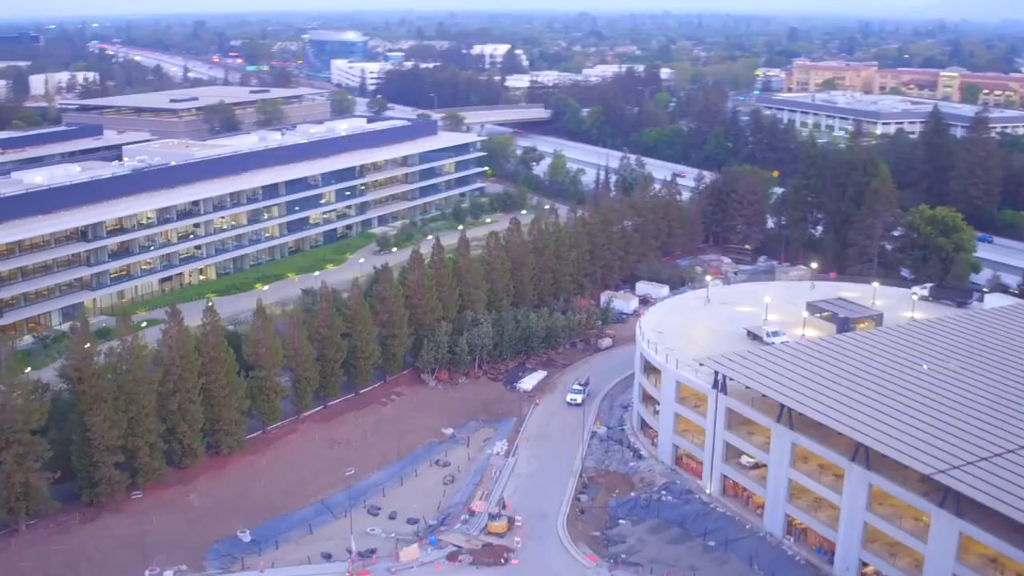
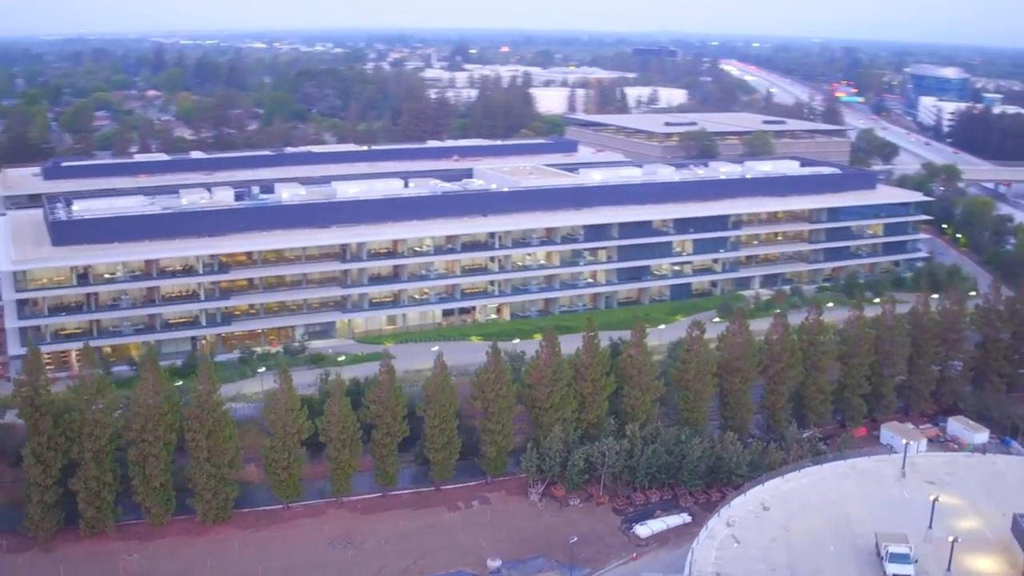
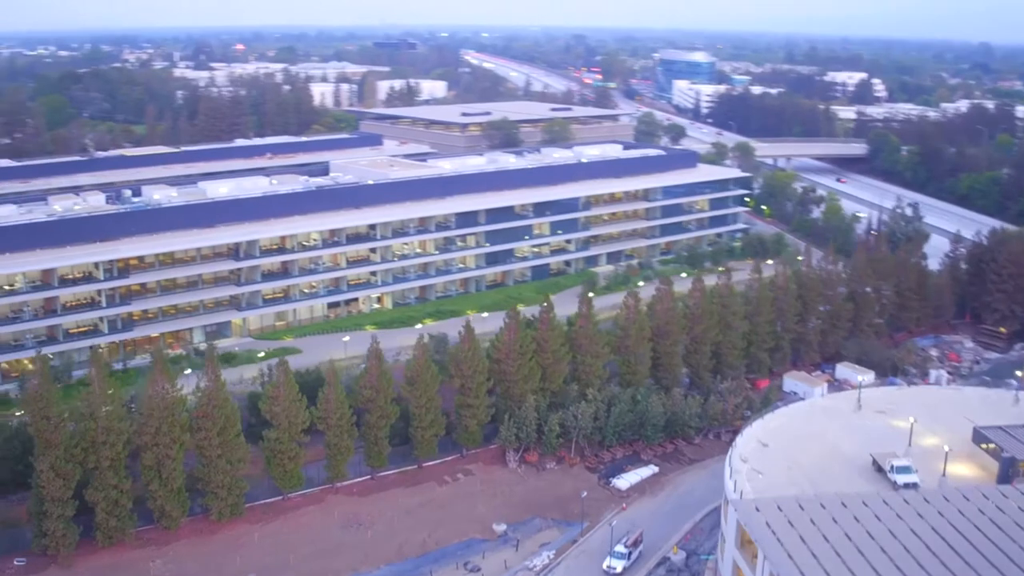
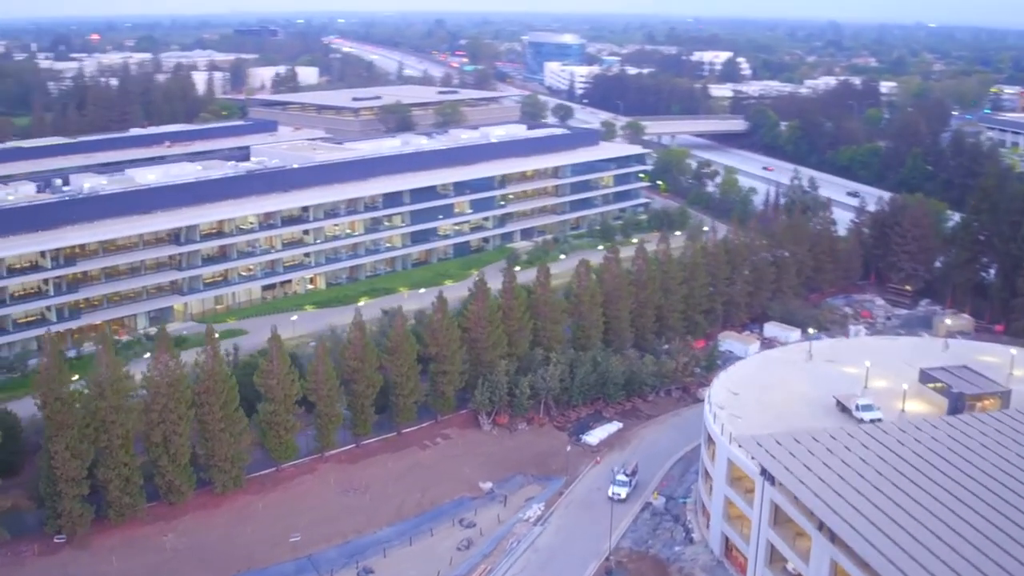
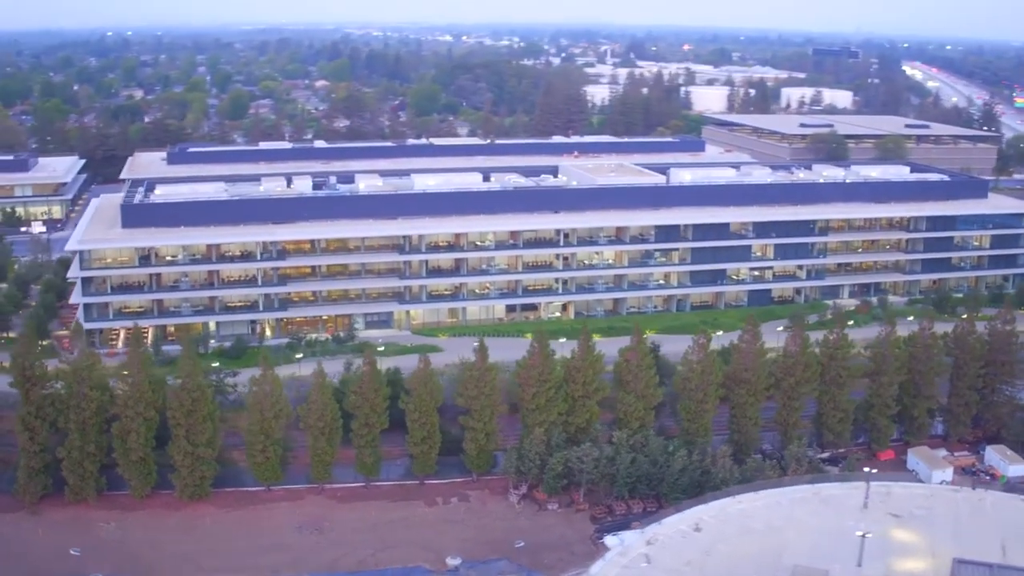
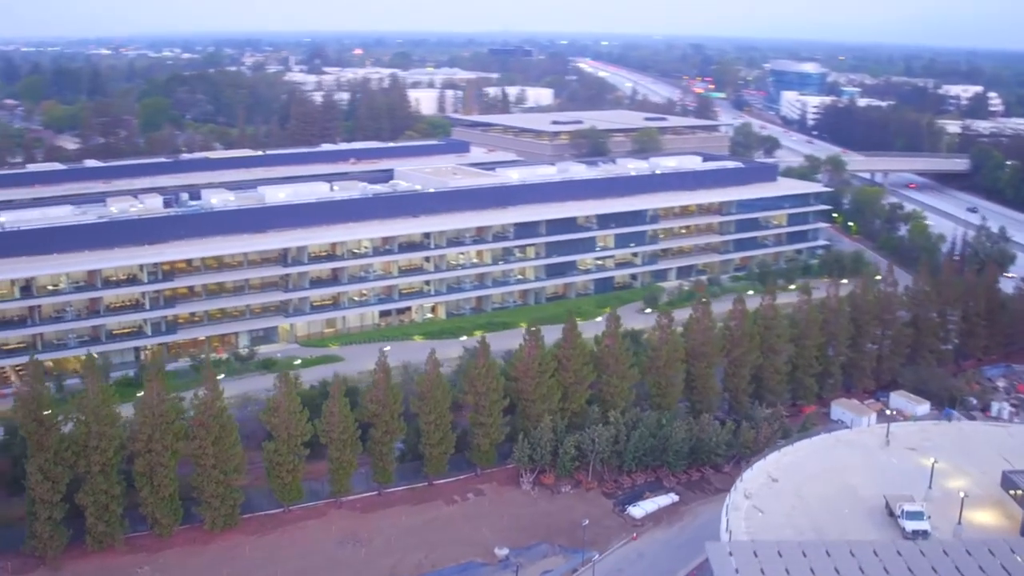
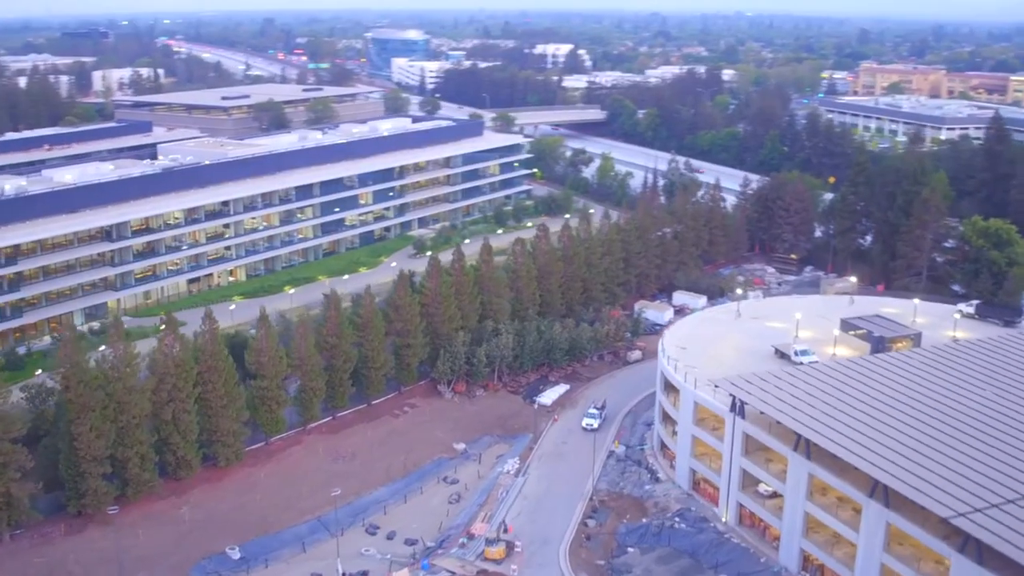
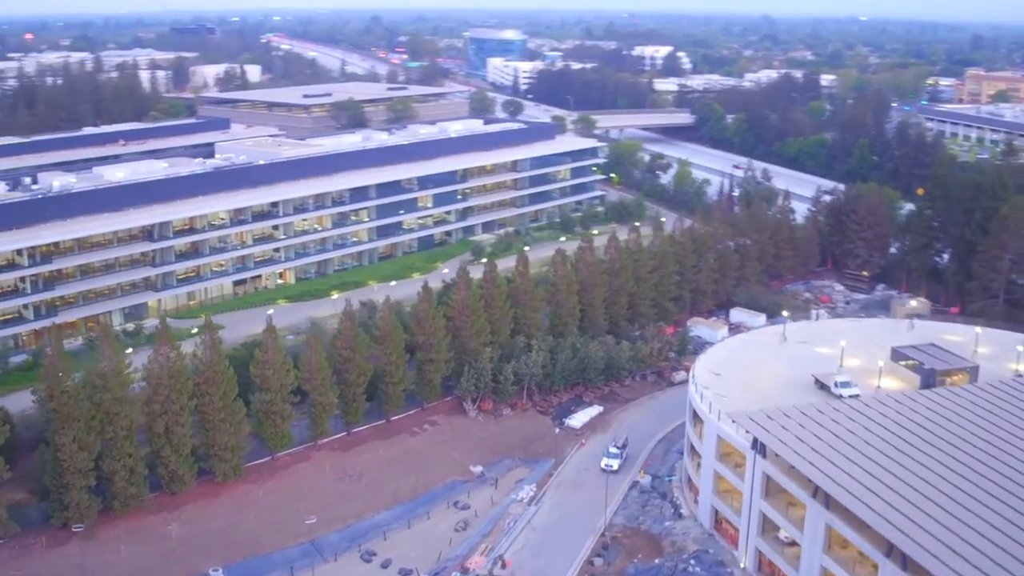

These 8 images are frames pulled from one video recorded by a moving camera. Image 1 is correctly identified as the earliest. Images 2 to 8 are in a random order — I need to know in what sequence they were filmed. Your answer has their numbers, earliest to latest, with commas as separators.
7, 8, 4, 3, 6, 2, 5
